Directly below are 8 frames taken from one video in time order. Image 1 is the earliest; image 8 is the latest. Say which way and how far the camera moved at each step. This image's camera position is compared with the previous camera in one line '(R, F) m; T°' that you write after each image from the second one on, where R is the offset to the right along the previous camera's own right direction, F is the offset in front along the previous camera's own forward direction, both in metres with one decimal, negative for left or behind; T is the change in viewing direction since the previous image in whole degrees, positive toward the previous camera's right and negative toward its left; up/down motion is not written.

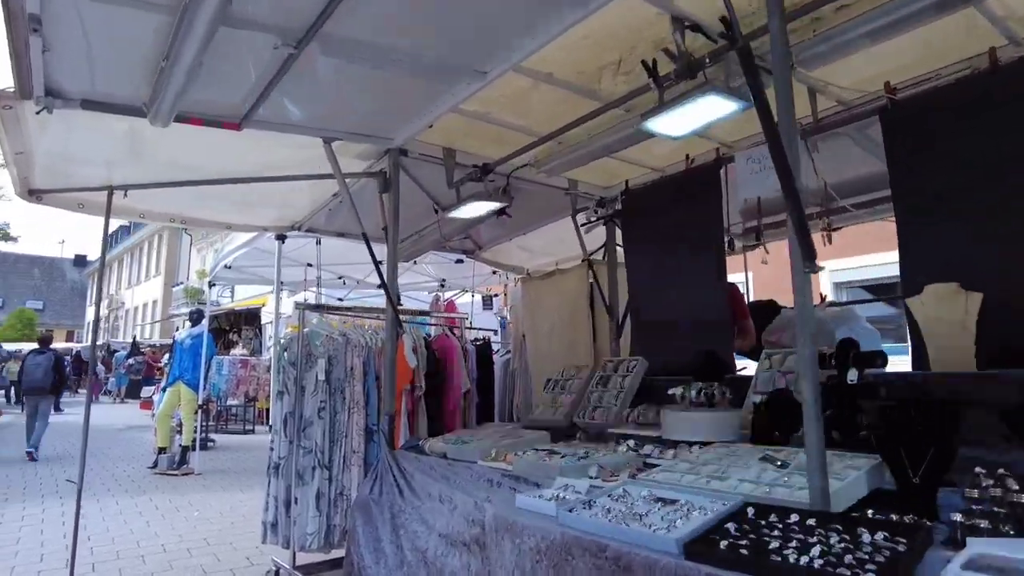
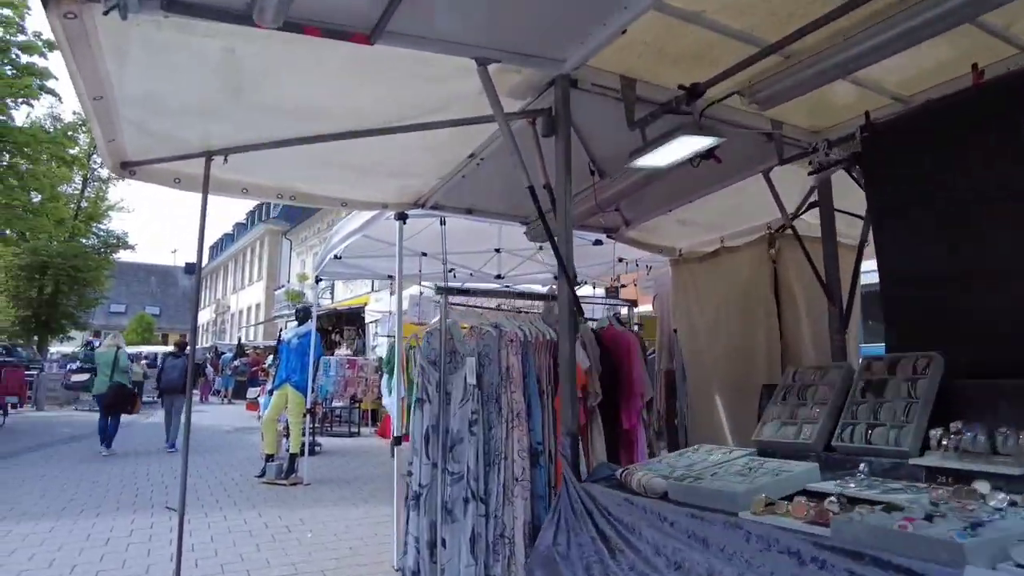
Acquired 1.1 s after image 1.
(-0.6, +1.0) m; -7°
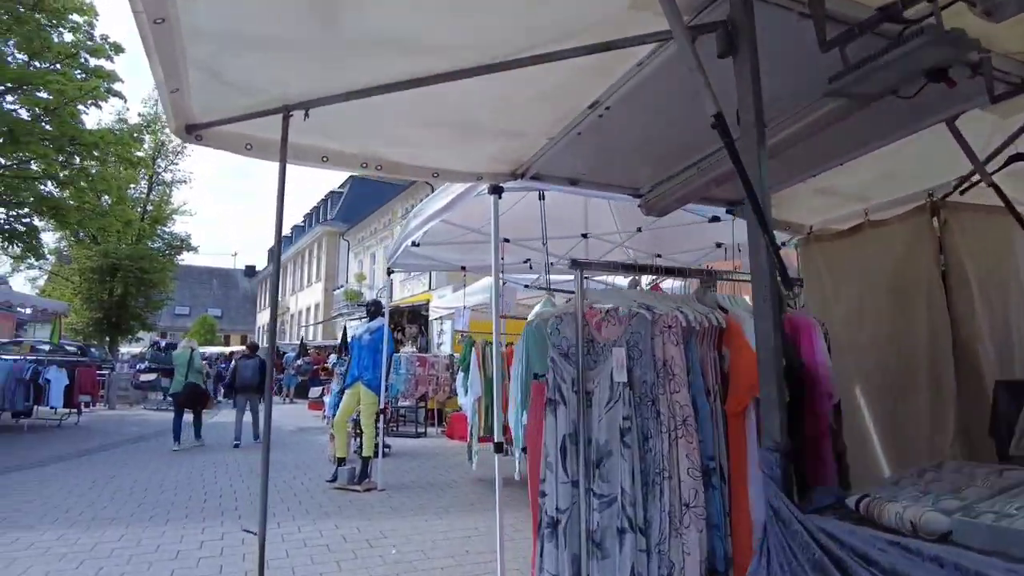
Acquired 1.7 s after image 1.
(-0.4, +0.7) m; -4°
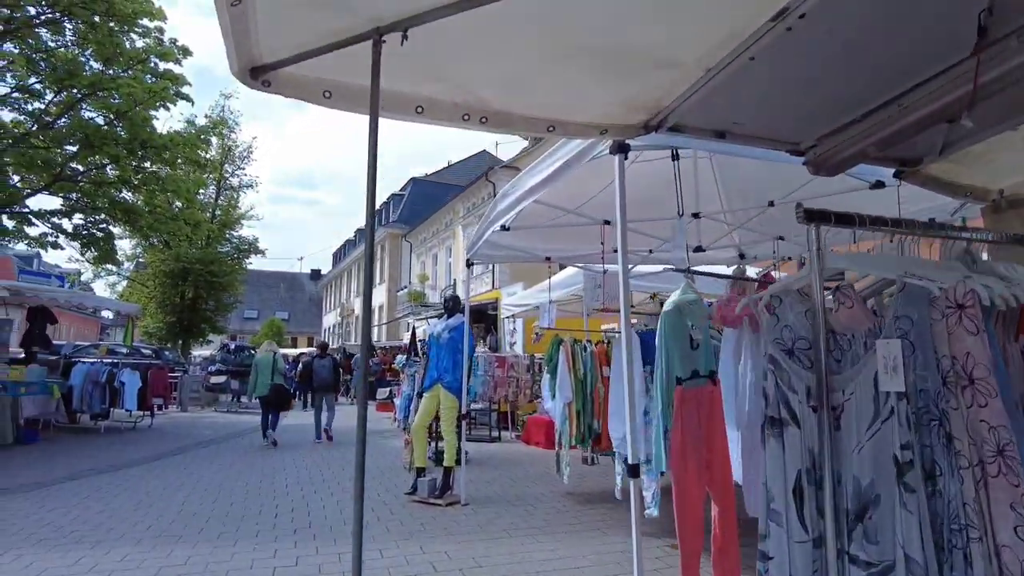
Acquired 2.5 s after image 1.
(-0.4, +0.8) m; -5°
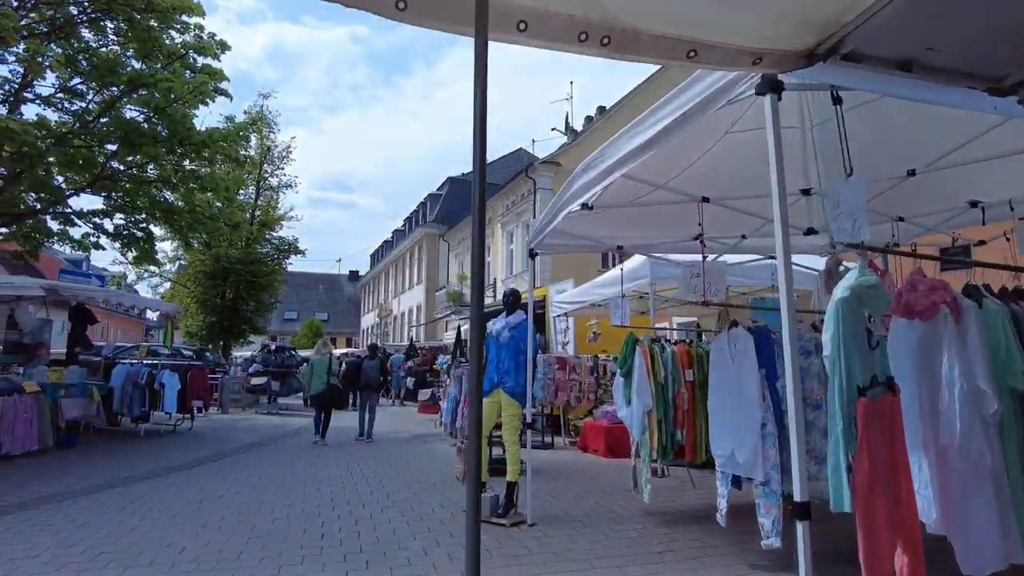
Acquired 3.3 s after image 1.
(-0.3, +0.7) m; -3°
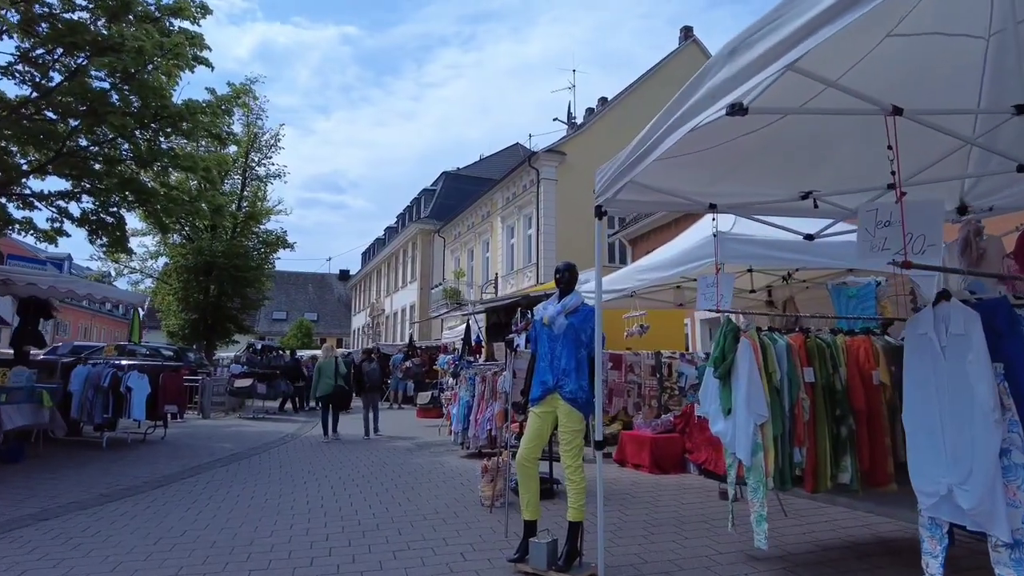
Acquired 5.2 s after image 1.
(-0.5, +1.6) m; +1°
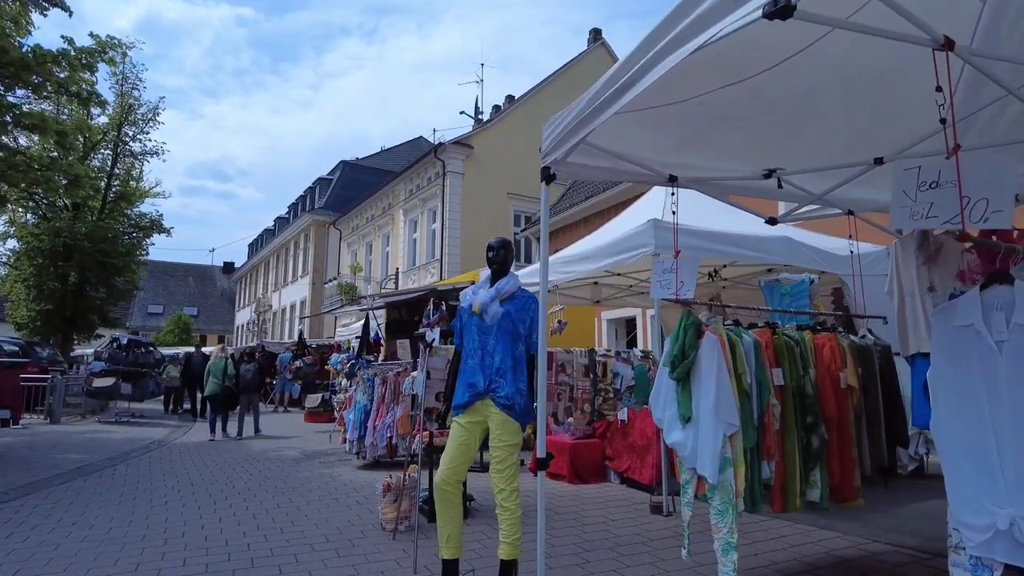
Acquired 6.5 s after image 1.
(-0.1, +0.9) m; +9°
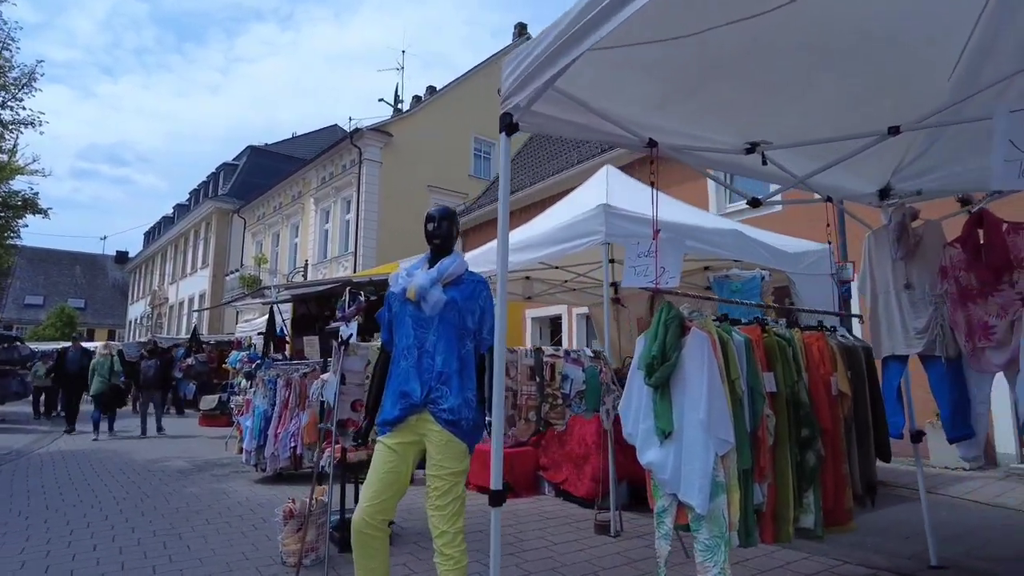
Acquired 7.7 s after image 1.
(-0.1, +0.8) m; +7°
